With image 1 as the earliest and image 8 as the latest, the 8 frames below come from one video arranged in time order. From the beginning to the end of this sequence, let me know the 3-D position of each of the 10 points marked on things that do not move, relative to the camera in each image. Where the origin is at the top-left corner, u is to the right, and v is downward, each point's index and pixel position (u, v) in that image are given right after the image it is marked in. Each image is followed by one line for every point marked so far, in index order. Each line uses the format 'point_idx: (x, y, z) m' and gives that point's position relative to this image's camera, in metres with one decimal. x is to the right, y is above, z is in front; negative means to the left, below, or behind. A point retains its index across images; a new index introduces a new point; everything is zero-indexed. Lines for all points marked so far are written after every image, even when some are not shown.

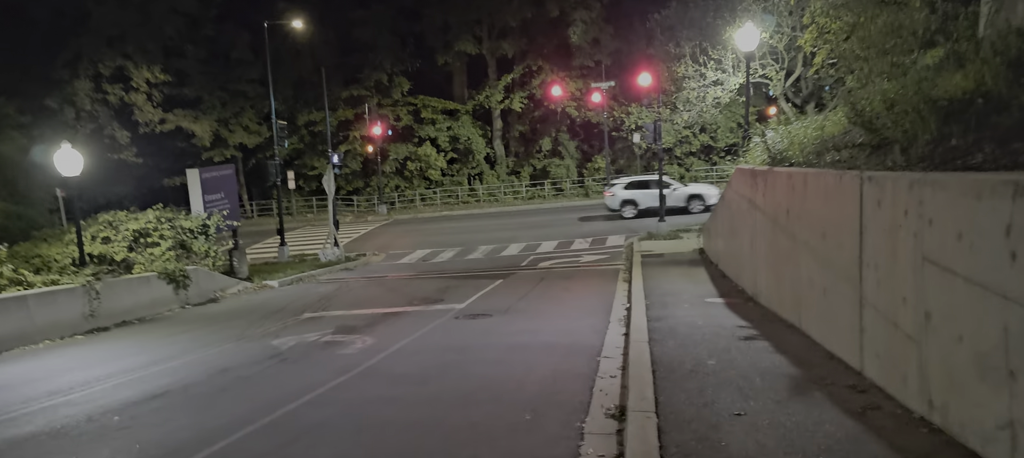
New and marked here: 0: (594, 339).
0: (+1.0, -1.4, +9.3) m
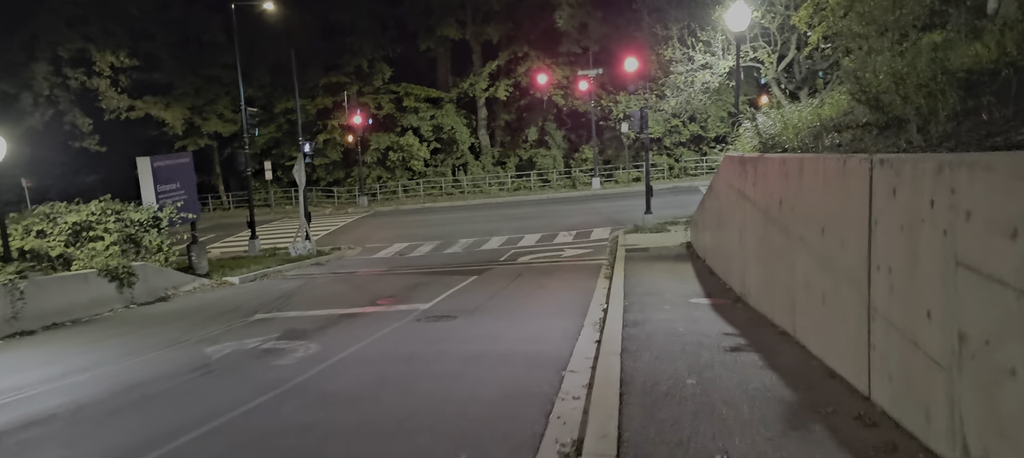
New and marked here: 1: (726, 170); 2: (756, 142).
0: (+0.5, -1.3, +8.2) m
1: (+3.4, +1.0, +12.2) m
2: (+3.6, +1.3, +11.2) m
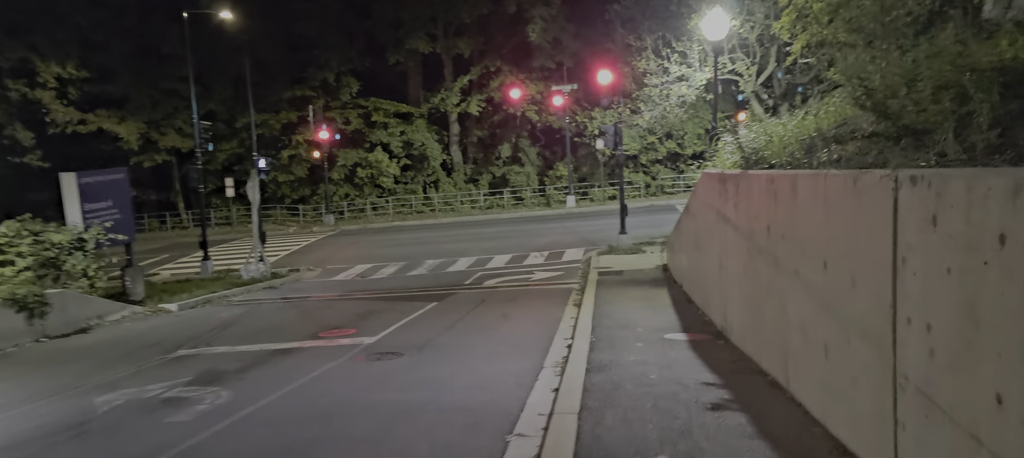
0: (0.0, -1.5, +7.0) m
1: (+2.8, +0.6, +11.1) m
2: (+3.0, +1.0, +10.1) m
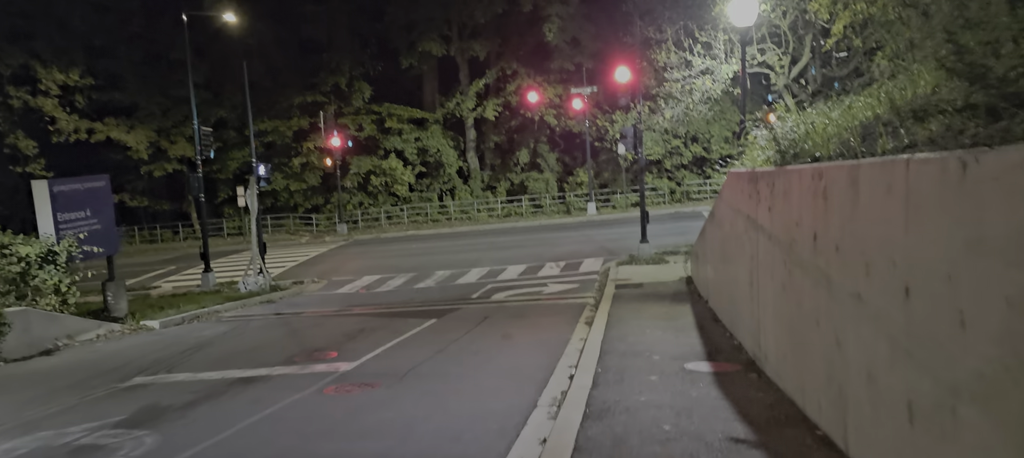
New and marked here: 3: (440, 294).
0: (-0.2, -1.6, +5.5) m
1: (+2.8, +0.5, +9.6) m
2: (+2.9, +0.9, +8.6) m
3: (-1.8, -1.7, +19.3) m
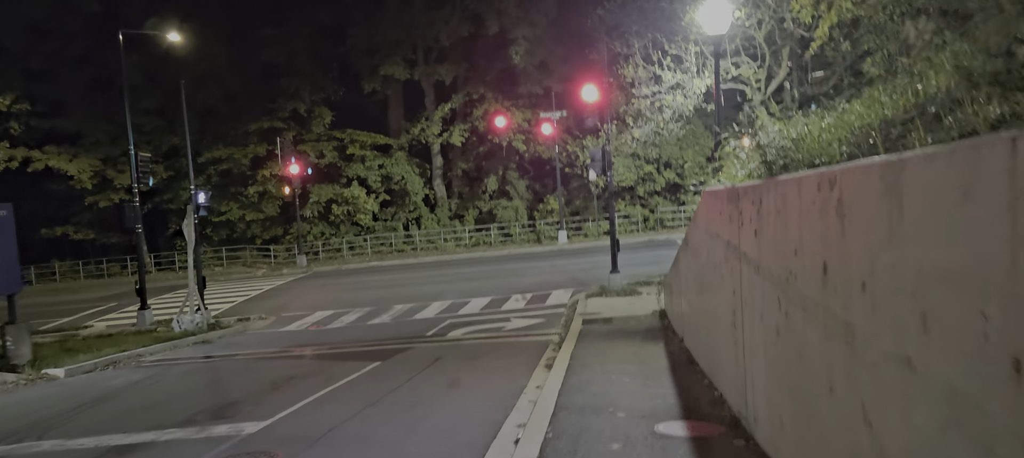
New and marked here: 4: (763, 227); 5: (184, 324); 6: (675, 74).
0: (-0.7, -1.8, +4.0) m
1: (+2.1, +0.2, +8.2) m
2: (+2.3, +0.6, +7.2) m
3: (-2.7, -2.4, +17.7) m
4: (+1.7, 0.0, +5.1) m
5: (-8.1, -2.4, +18.7) m
6: (+3.2, +3.0, +14.6) m
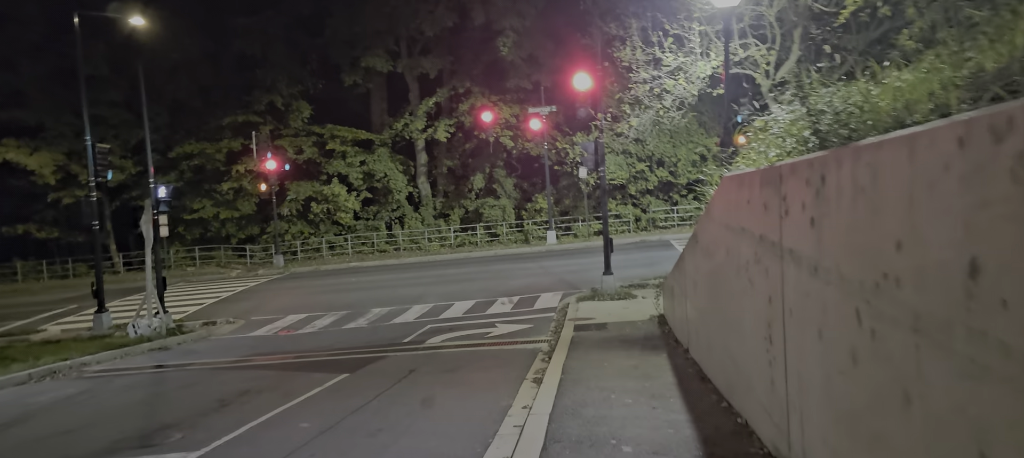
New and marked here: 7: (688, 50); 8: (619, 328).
0: (-0.8, -1.7, +2.6) m
1: (+1.9, +0.2, +6.9) m
2: (+2.1, +0.6, +5.9) m
3: (-3.1, -2.3, +16.3) m
4: (+1.6, +0.1, +3.8) m
5: (-8.5, -2.3, +17.3) m
6: (+2.9, +3.0, +13.3) m
7: (+3.0, +3.1, +13.0) m
8: (+1.9, -1.7, +13.1) m
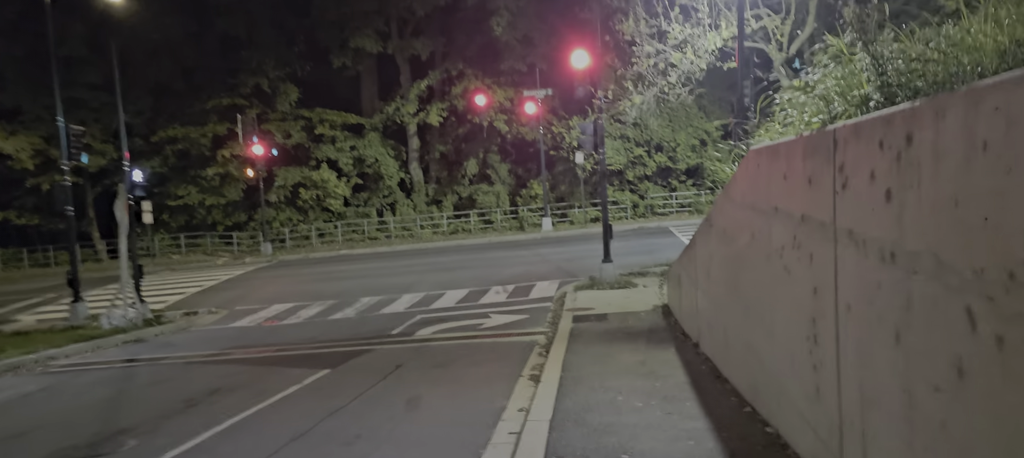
0: (-0.8, -1.6, +1.8) m
1: (+1.9, +0.4, +6.1) m
2: (+2.1, +0.8, +5.1) m
3: (-3.2, -2.0, +15.5) m
4: (+1.6, +0.2, +3.0) m
5: (-8.6, -2.0, +16.4) m
6: (+2.8, +3.3, +12.4) m
7: (+3.0, +3.3, +12.2) m
8: (+1.8, -1.5, +12.3) m
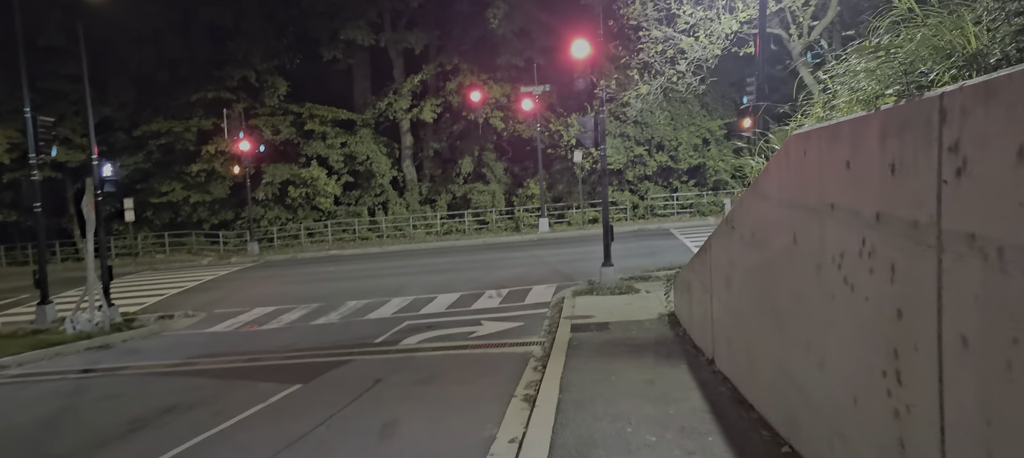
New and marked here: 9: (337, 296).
0: (-0.8, -1.6, +0.7) m
1: (+1.8, +0.4, +5.0) m
2: (+2.0, +0.8, +4.0) m
3: (-3.3, -2.0, +14.4) m
4: (+1.5, +0.2, +1.9) m
5: (-8.7, -1.9, +15.3) m
6: (+2.7, +3.2, +11.4) m
7: (+2.9, +3.3, +11.1) m
8: (+1.7, -1.5, +11.2) m
9: (-4.6, -1.8, +20.0) m
